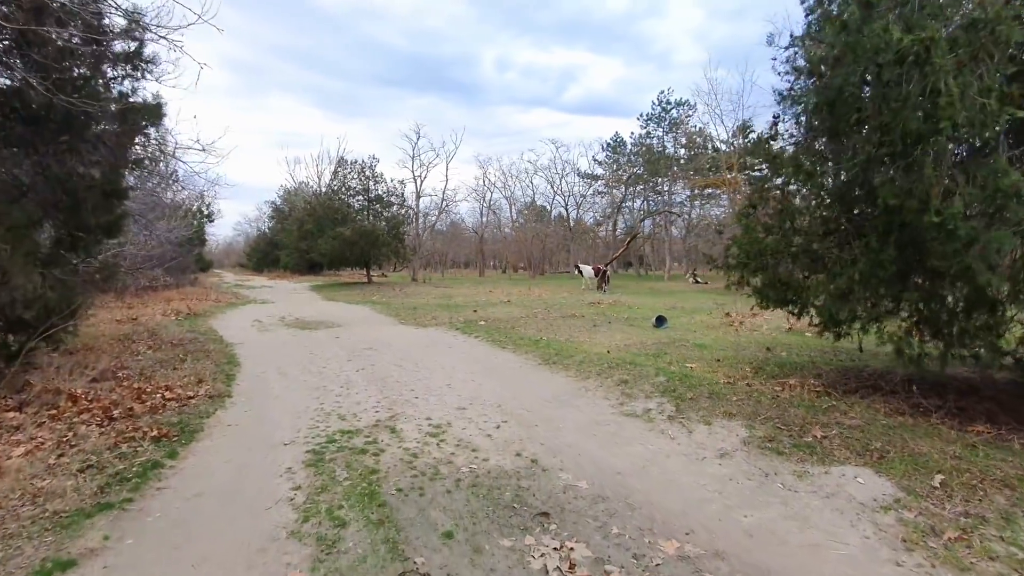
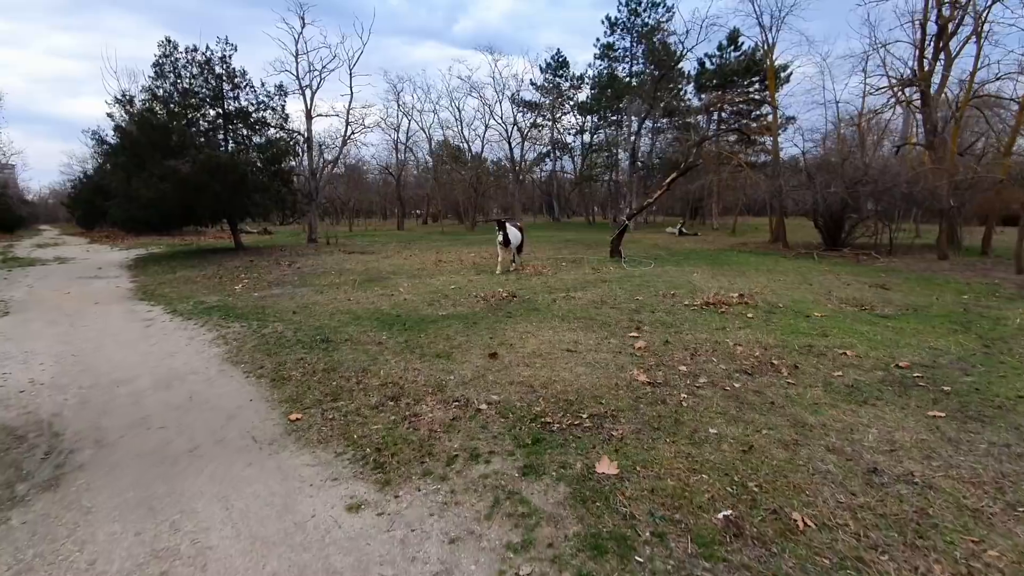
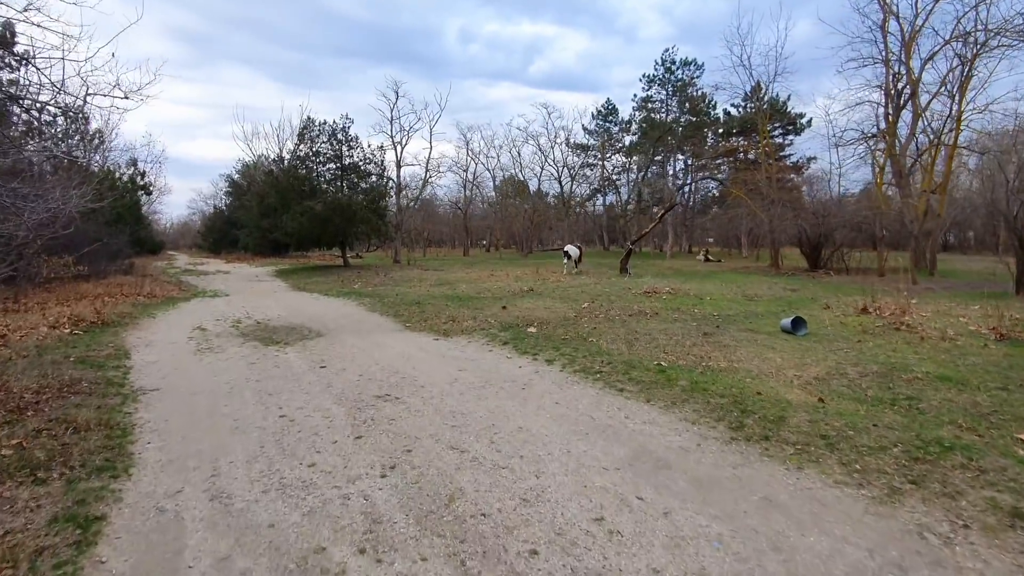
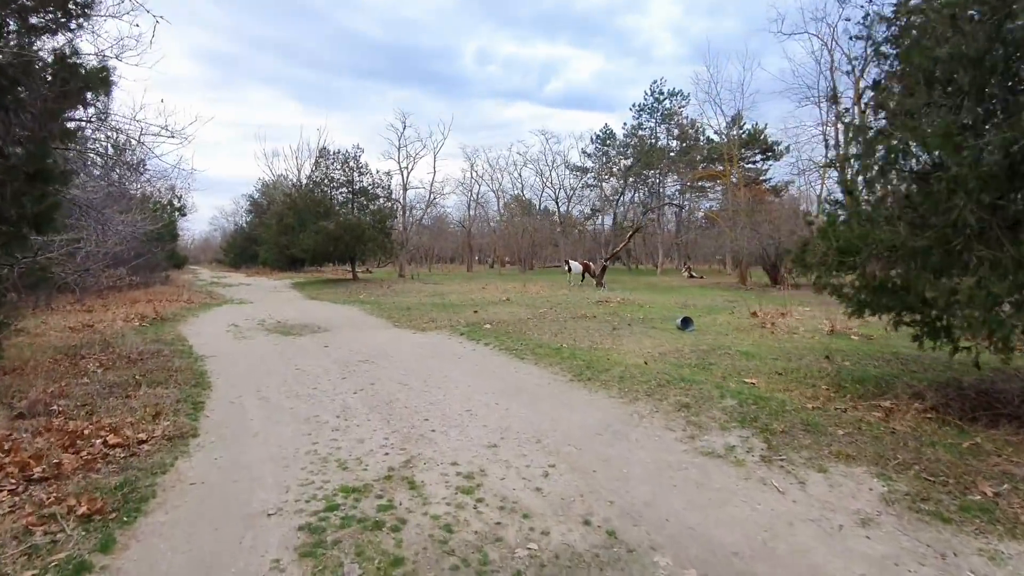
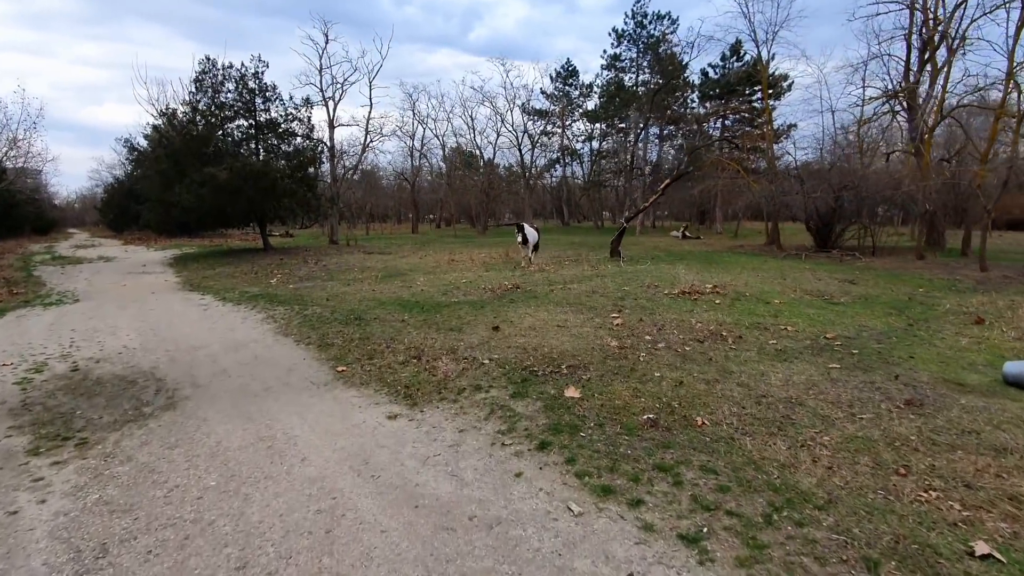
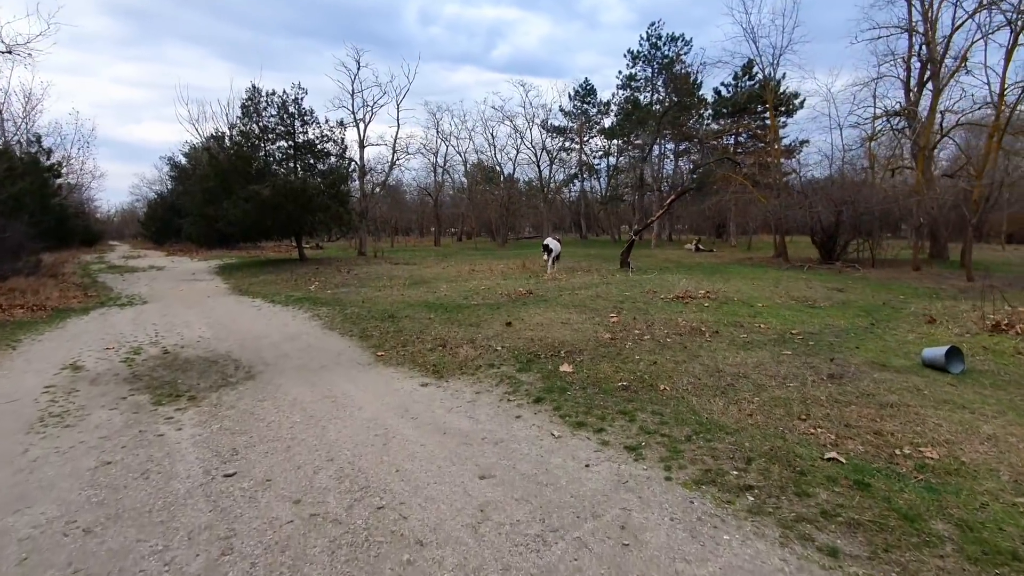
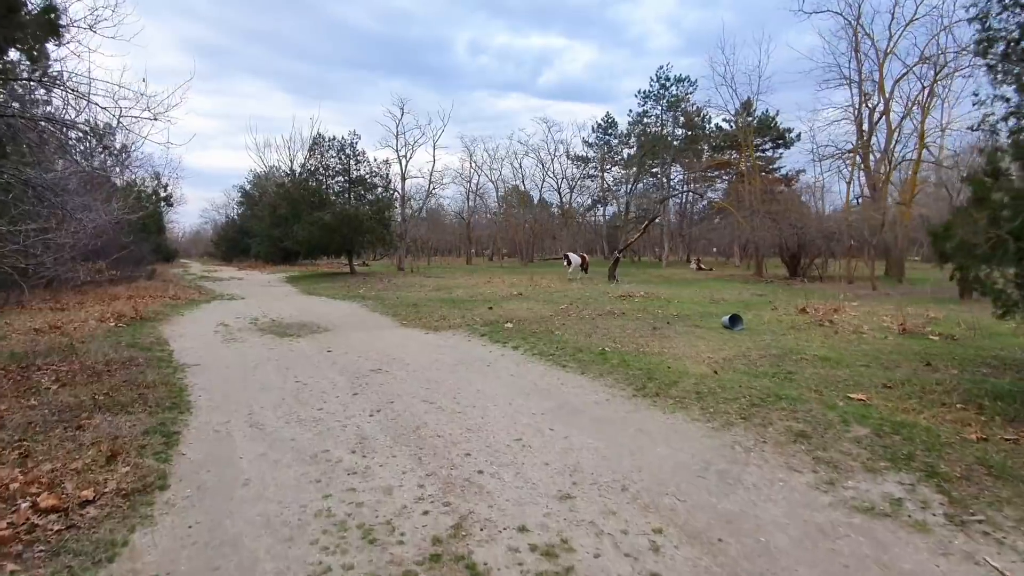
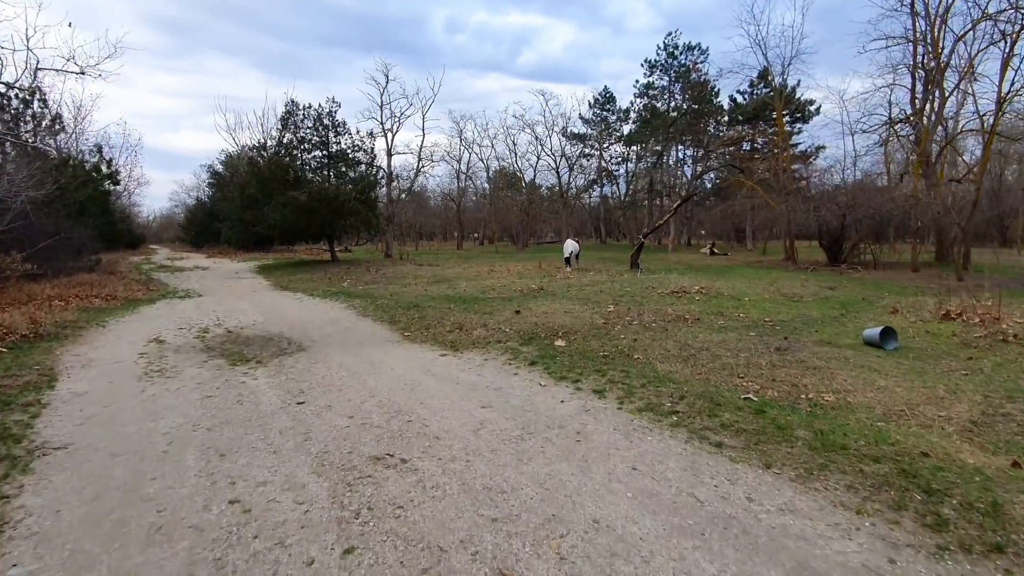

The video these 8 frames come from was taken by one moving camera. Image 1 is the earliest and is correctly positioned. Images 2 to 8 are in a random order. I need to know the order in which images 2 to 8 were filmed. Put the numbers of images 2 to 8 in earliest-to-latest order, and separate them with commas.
4, 7, 3, 8, 6, 5, 2
